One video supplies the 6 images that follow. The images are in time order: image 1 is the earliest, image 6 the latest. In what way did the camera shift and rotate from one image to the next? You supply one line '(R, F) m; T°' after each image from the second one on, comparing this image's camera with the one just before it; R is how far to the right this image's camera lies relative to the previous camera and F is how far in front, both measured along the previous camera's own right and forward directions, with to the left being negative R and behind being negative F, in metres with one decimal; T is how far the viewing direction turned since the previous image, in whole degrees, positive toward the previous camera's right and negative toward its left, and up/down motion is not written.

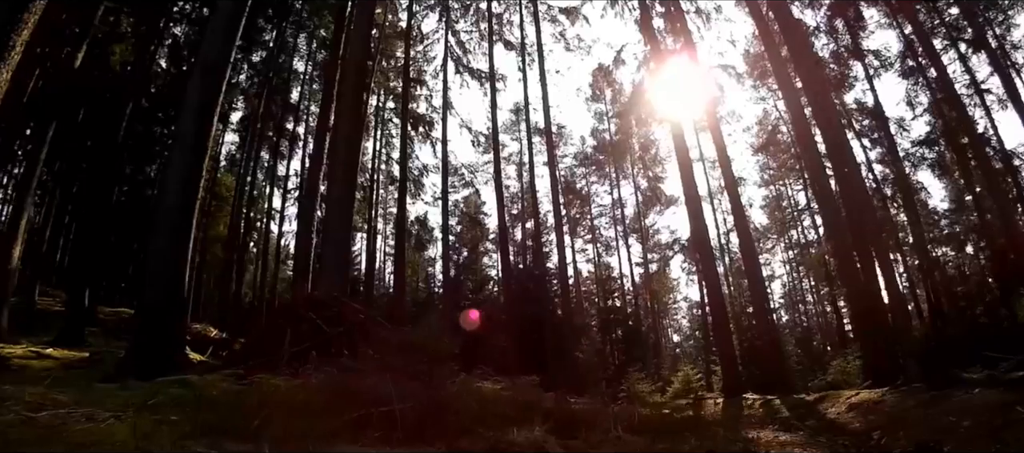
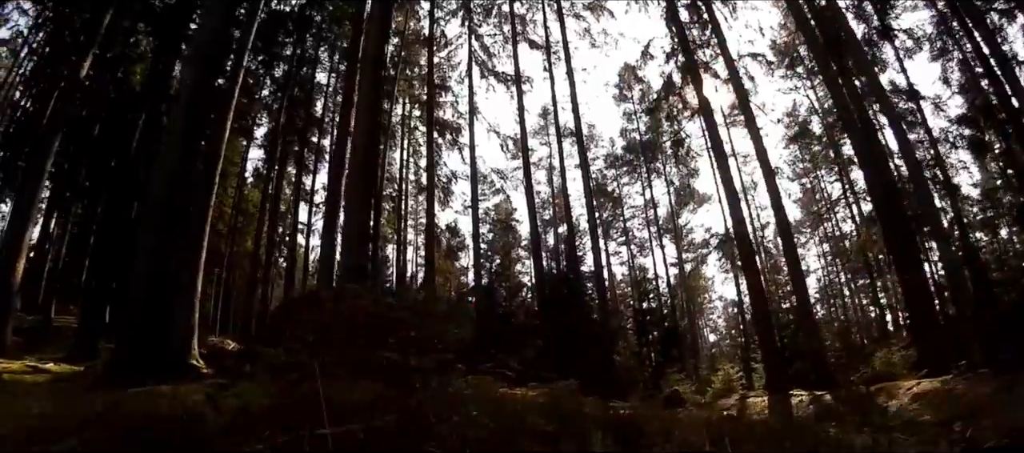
(0.0, +0.2) m; -3°
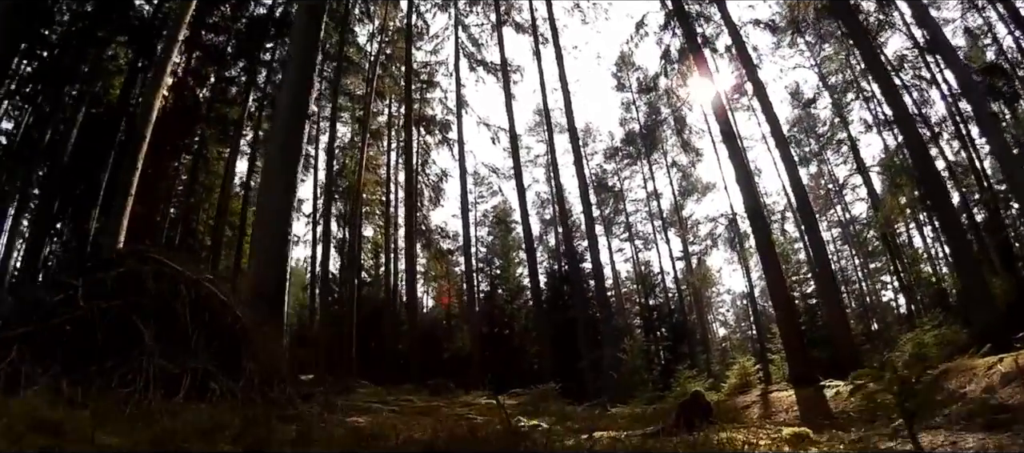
(+0.2, +0.9) m; 0°
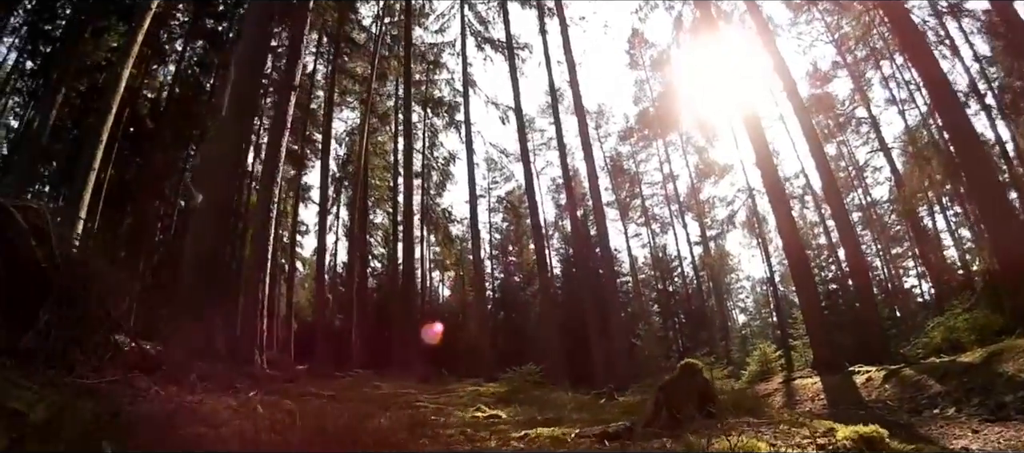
(+0.2, +0.5) m; -2°
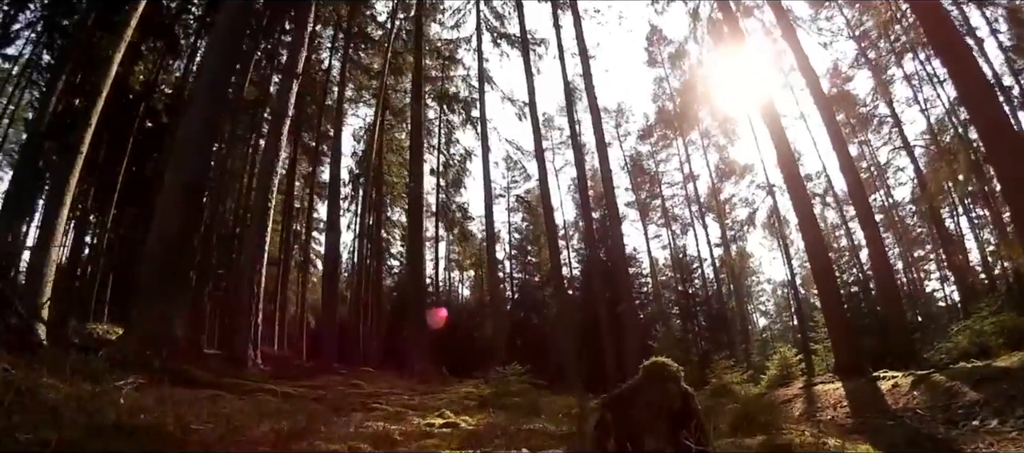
(+0.1, +0.2) m; -2°
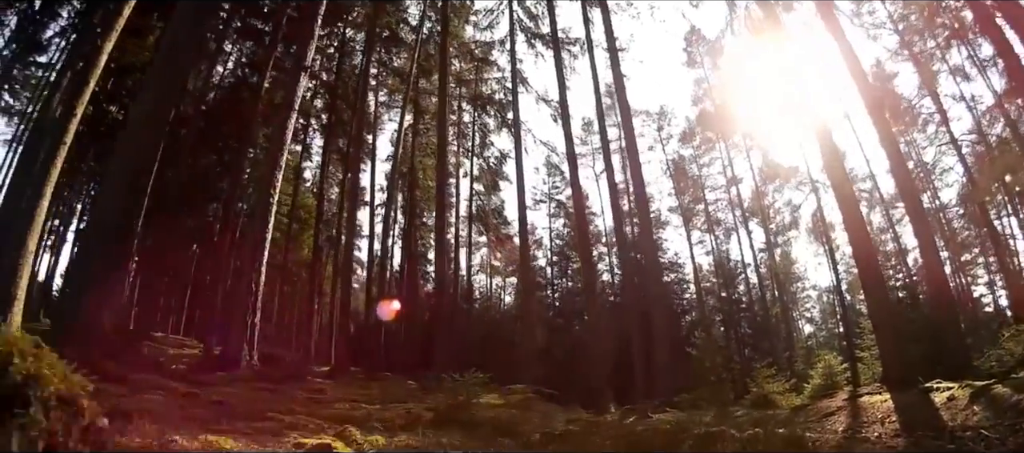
(+0.1, +0.2) m; -3°
